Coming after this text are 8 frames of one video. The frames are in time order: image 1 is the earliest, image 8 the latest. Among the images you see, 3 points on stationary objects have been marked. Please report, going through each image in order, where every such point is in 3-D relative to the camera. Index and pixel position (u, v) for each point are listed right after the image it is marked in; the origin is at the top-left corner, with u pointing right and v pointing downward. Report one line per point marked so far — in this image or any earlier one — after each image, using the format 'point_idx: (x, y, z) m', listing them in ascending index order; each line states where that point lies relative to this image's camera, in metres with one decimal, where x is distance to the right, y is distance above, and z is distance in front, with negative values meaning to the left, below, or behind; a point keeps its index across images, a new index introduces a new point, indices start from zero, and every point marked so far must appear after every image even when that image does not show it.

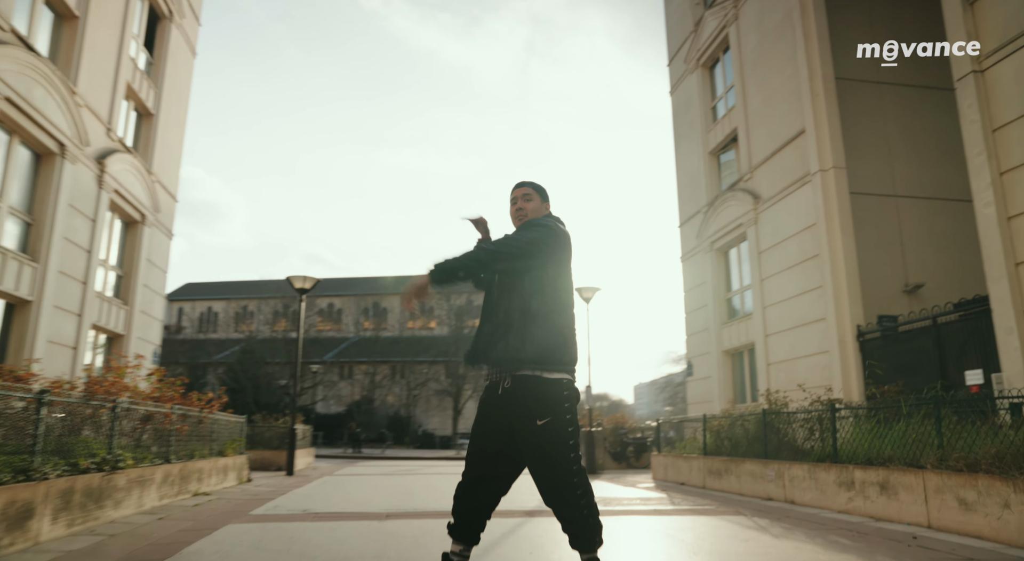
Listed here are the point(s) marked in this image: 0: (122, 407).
0: (-3.8, -1.2, +6.3) m
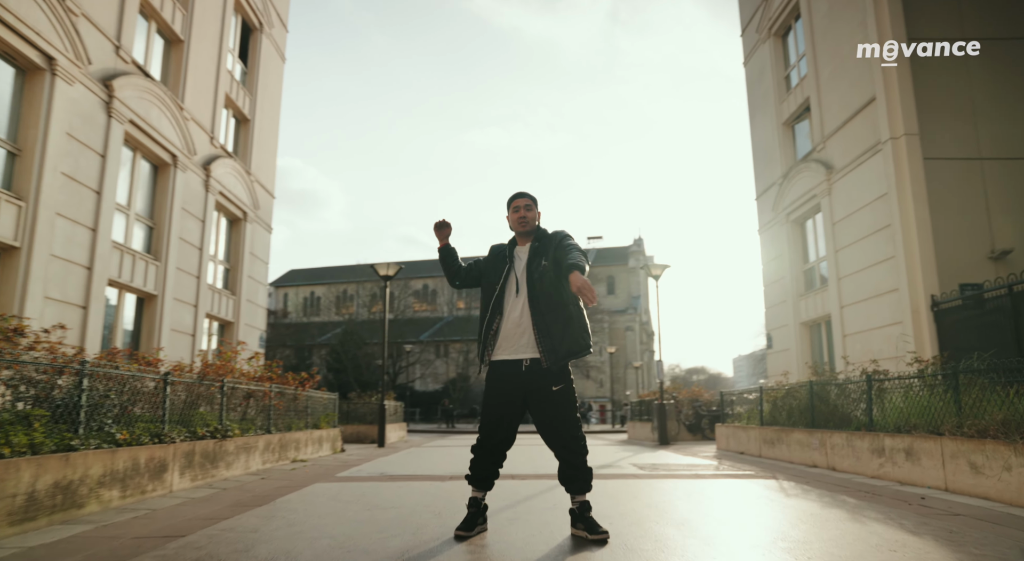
0: (-3.3, -1.2, +7.6) m
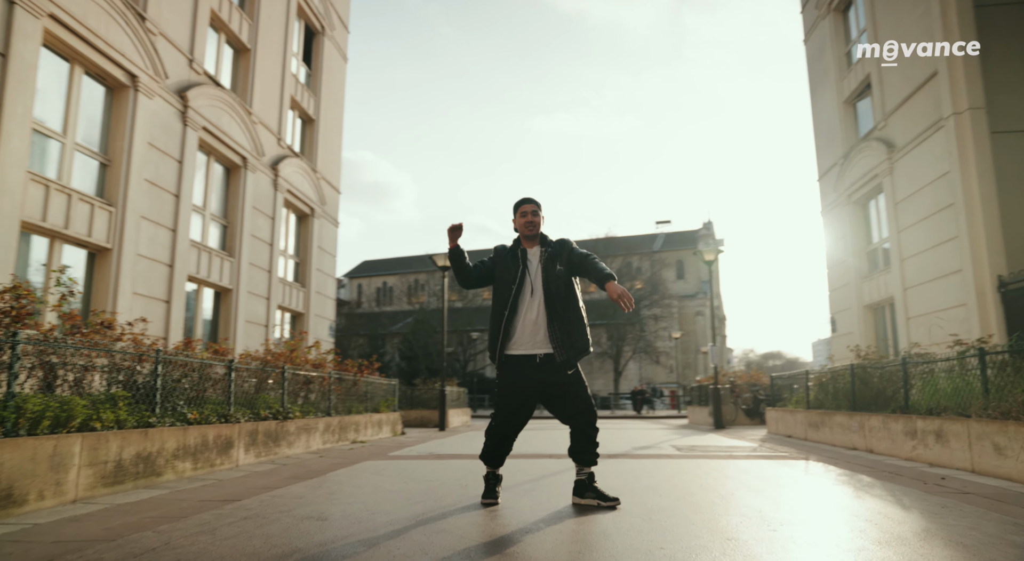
0: (-2.8, -1.2, +8.3) m
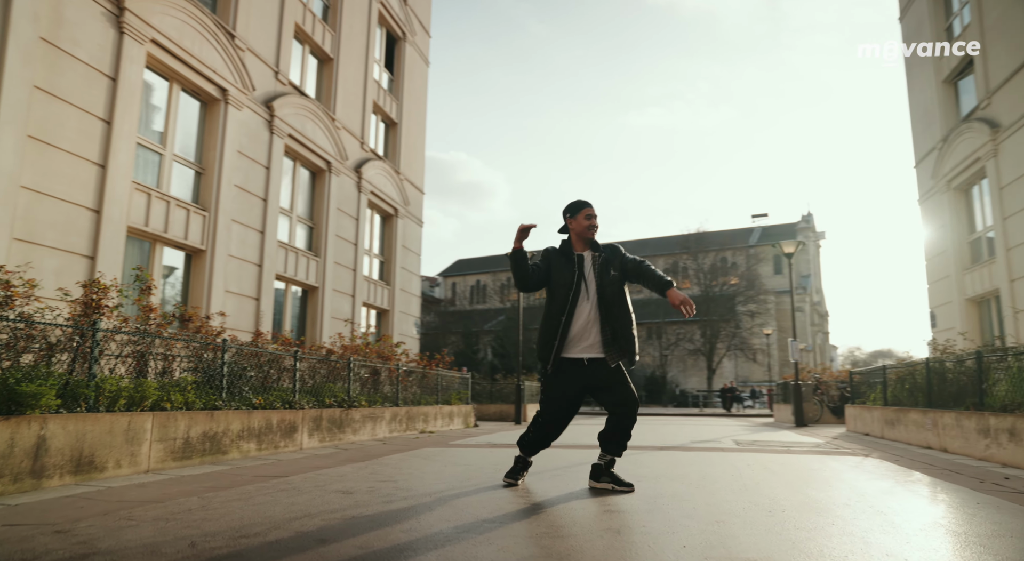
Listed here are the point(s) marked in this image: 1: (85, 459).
0: (-2.1, -1.1, +8.8) m
1: (-2.7, -1.1, +4.2) m
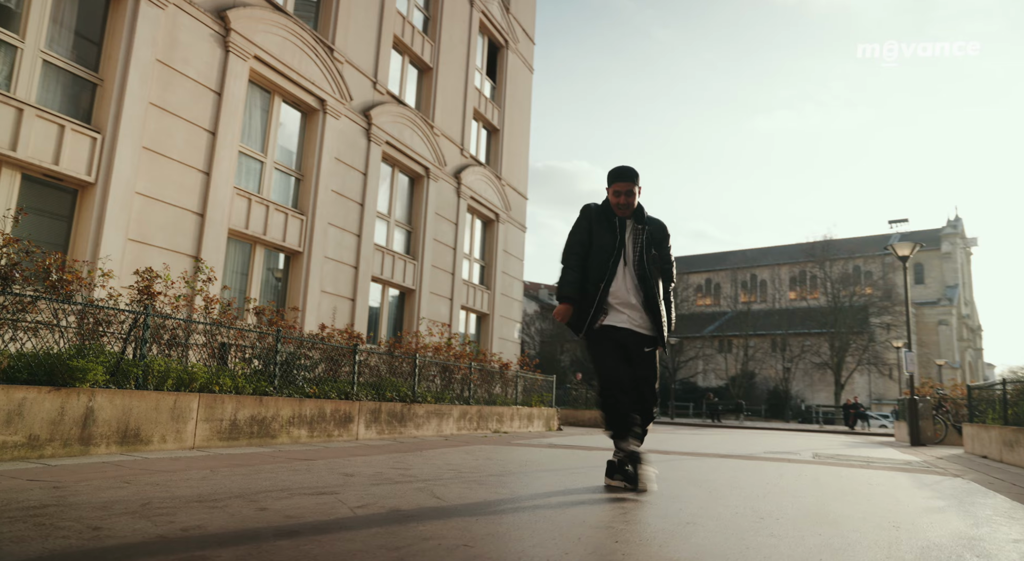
0: (-1.2, -1.1, +9.0) m
1: (-2.6, -1.0, +4.5) m
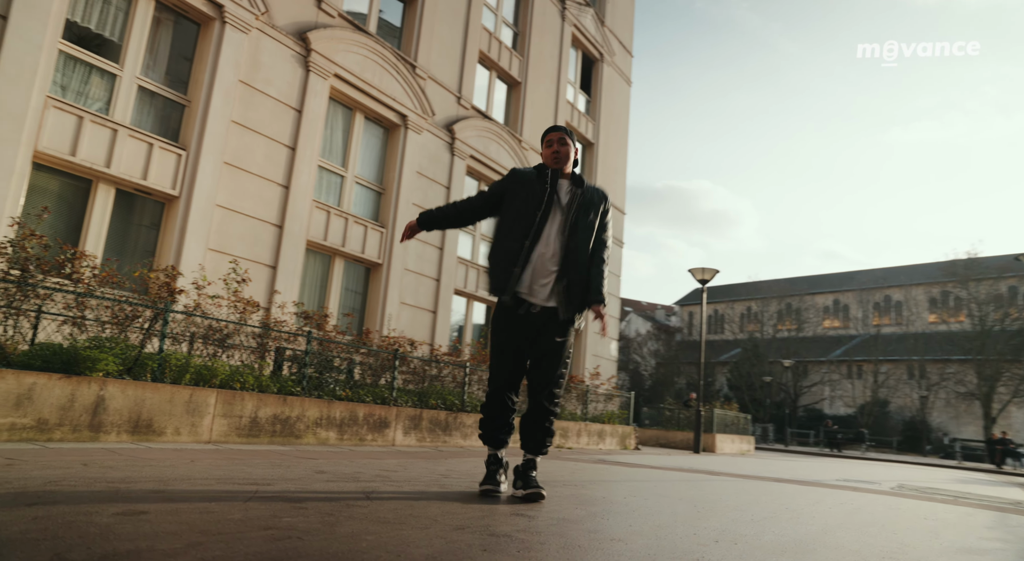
0: (-0.5, -1.2, +8.8) m
1: (-2.6, -1.0, +4.7) m
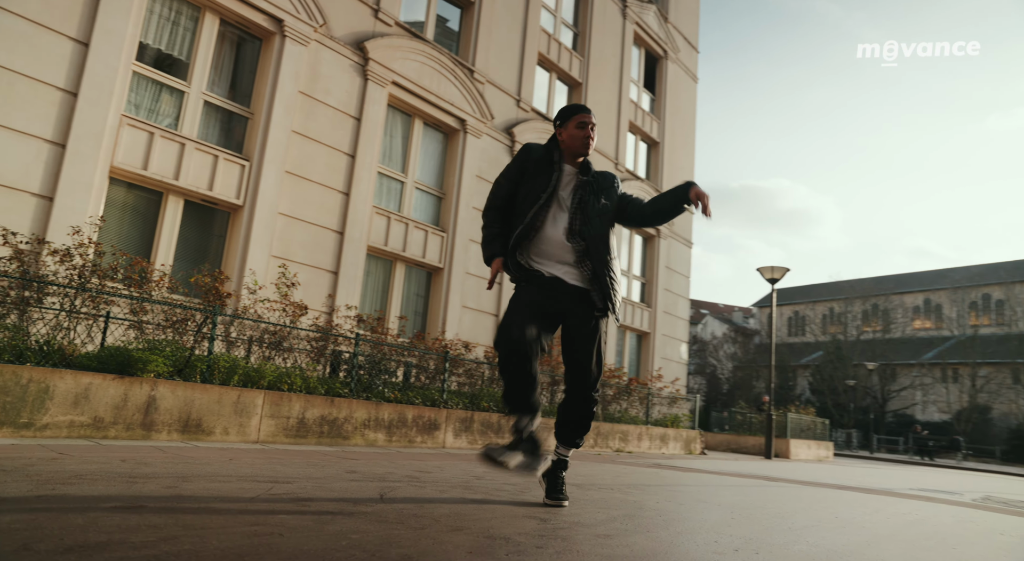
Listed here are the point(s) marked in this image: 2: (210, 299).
0: (+0.3, -1.2, +8.7) m
1: (-2.3, -1.0, +4.8) m
2: (-2.6, -0.2, +5.8) m
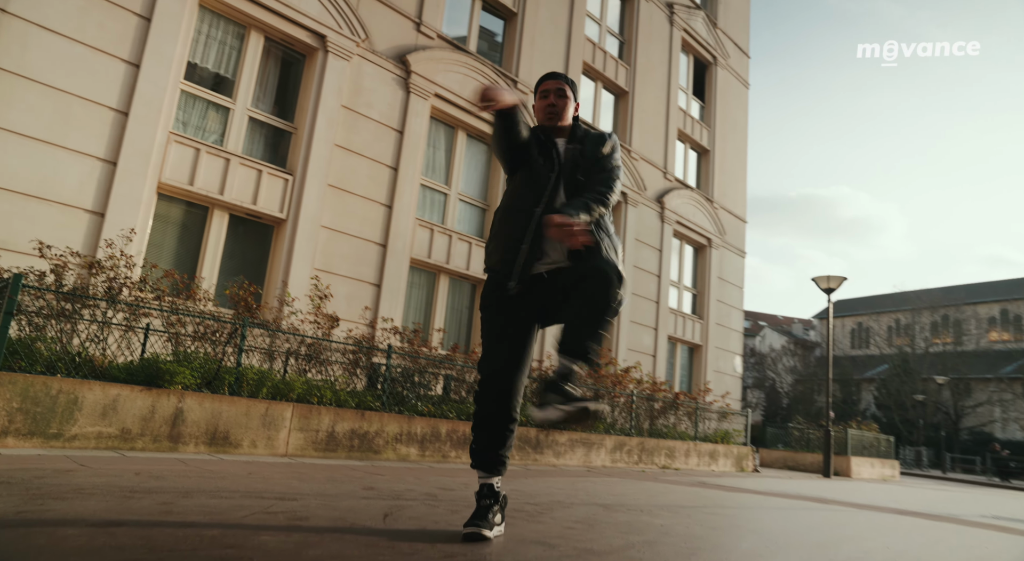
0: (+0.8, -1.3, +8.5) m
1: (-2.1, -1.1, +4.8) m
2: (-2.4, -0.3, +5.8) m
